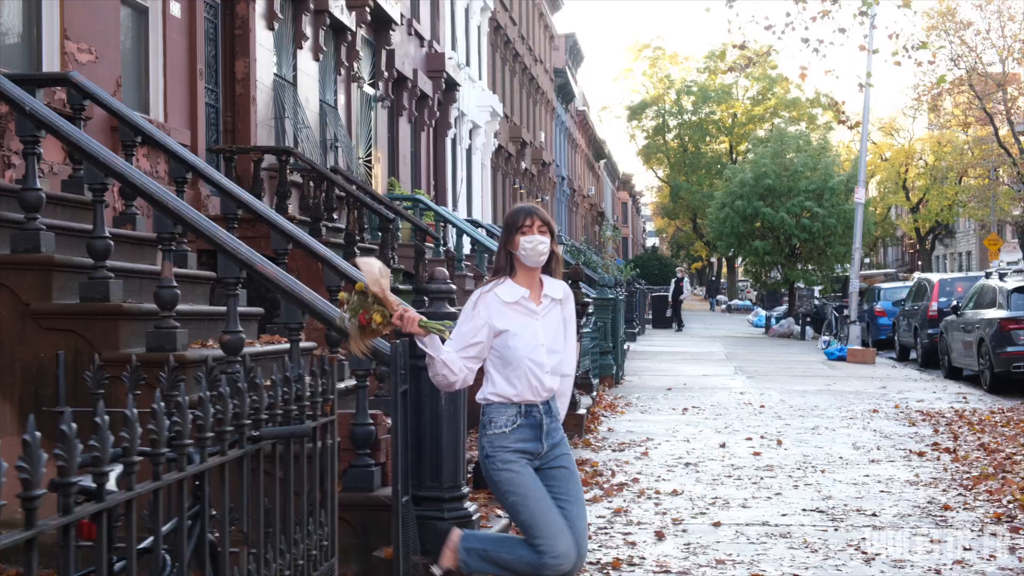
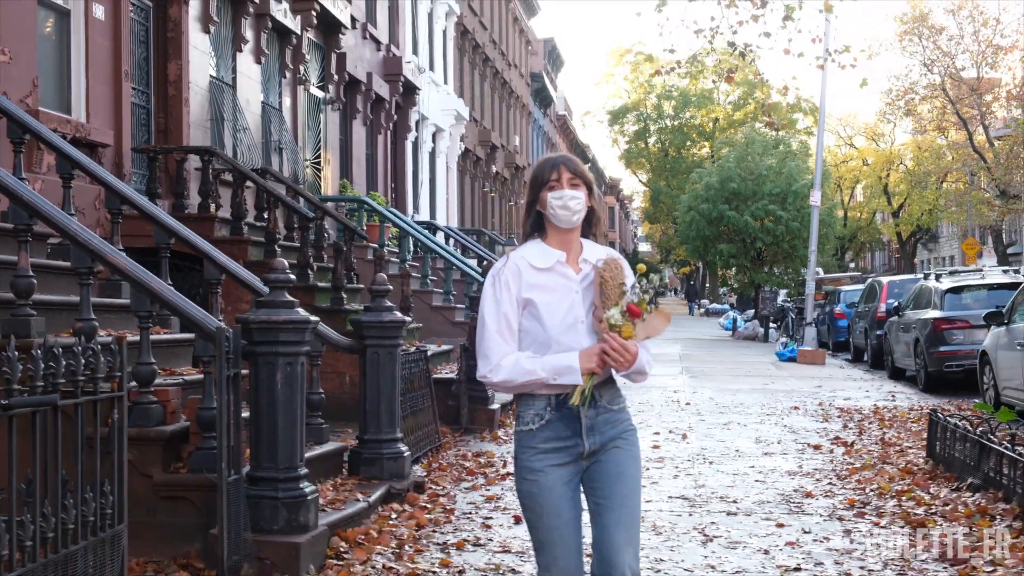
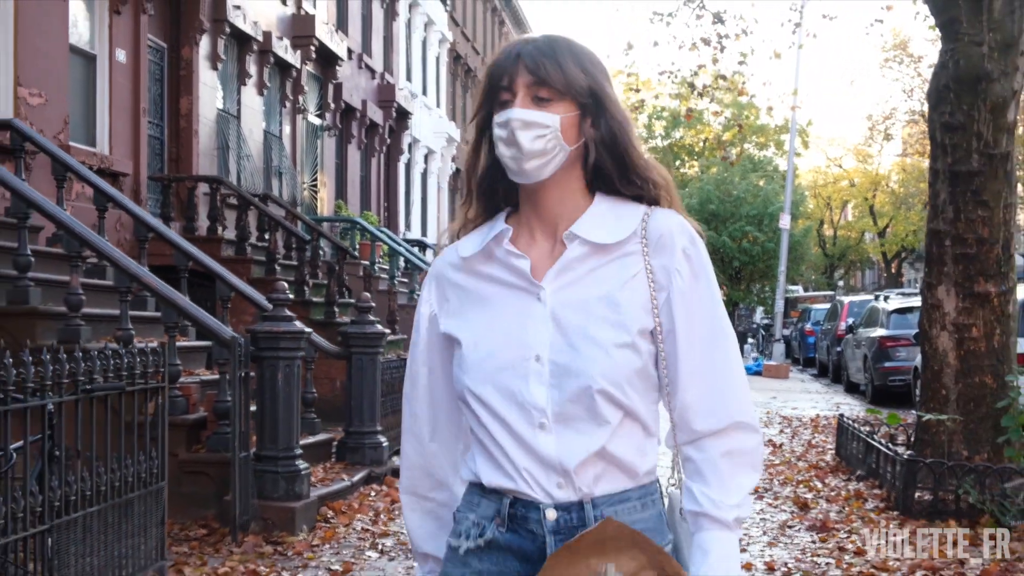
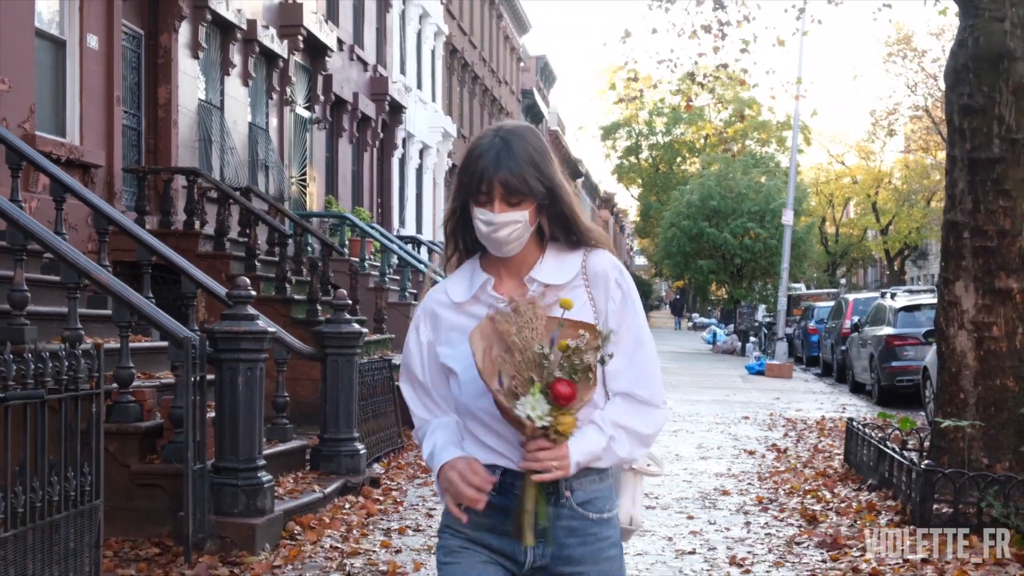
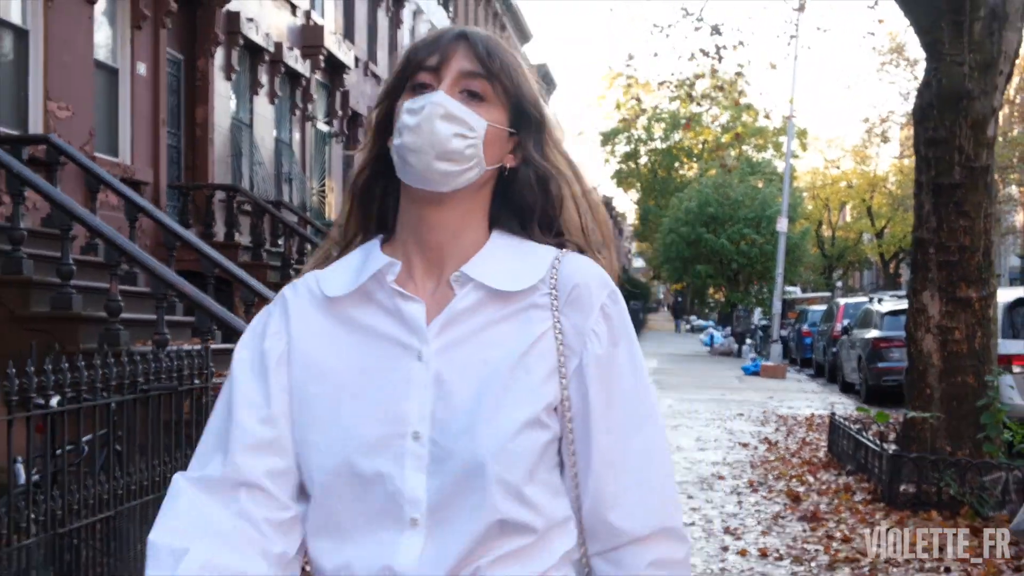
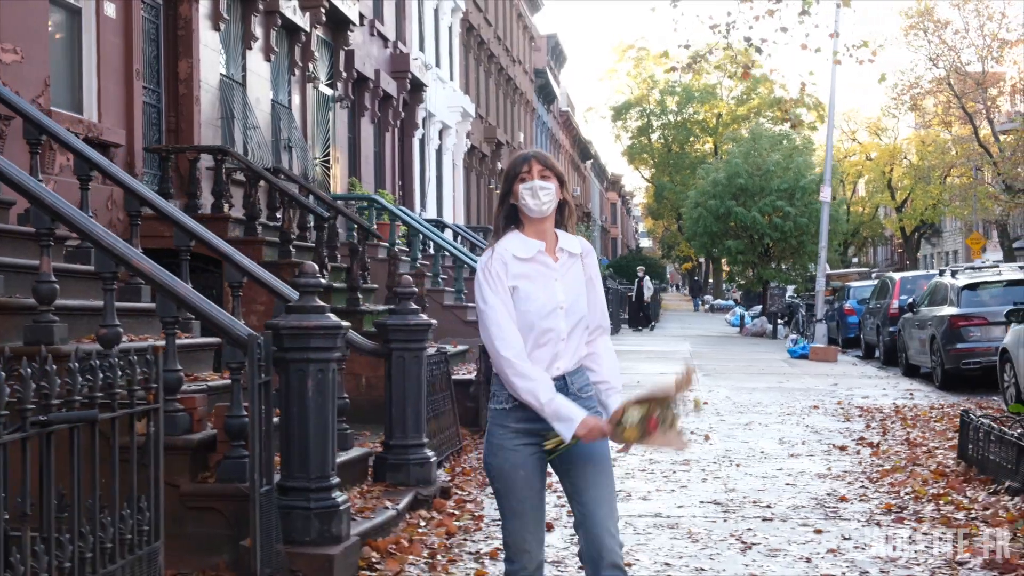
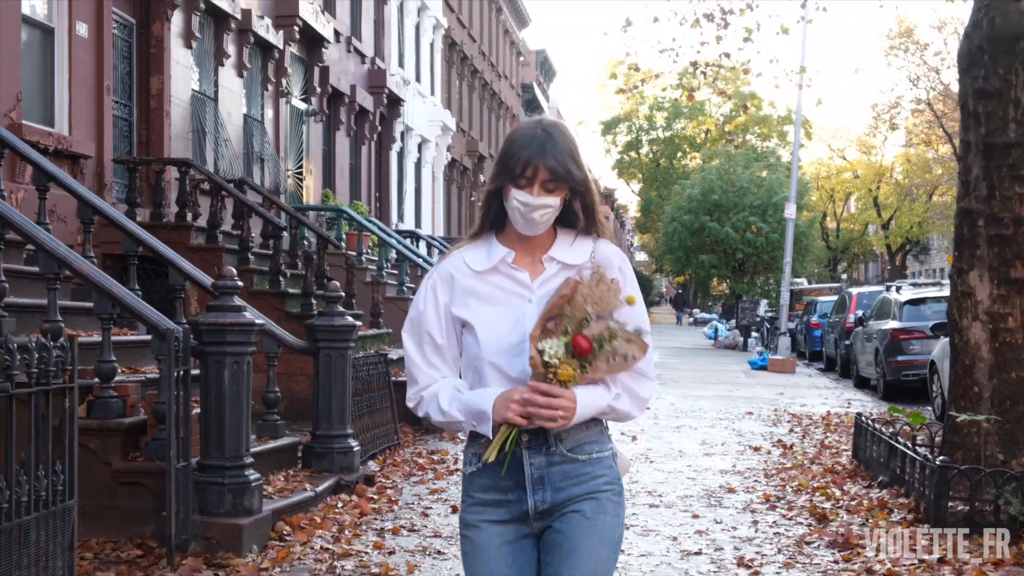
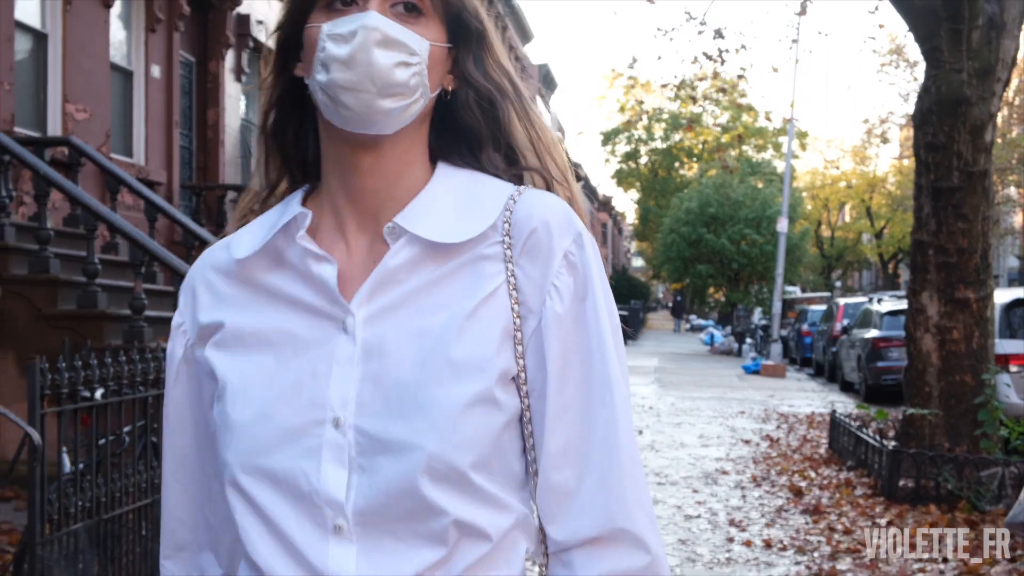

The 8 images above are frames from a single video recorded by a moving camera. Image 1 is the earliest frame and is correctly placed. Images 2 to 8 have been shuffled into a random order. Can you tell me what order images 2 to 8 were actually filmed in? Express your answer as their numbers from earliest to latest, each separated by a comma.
6, 2, 7, 4, 3, 5, 8
